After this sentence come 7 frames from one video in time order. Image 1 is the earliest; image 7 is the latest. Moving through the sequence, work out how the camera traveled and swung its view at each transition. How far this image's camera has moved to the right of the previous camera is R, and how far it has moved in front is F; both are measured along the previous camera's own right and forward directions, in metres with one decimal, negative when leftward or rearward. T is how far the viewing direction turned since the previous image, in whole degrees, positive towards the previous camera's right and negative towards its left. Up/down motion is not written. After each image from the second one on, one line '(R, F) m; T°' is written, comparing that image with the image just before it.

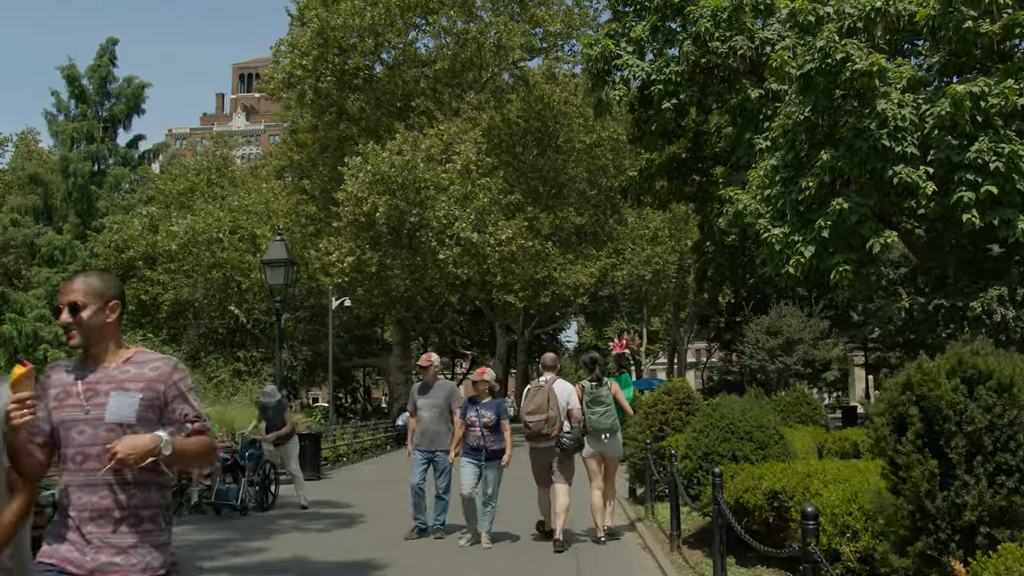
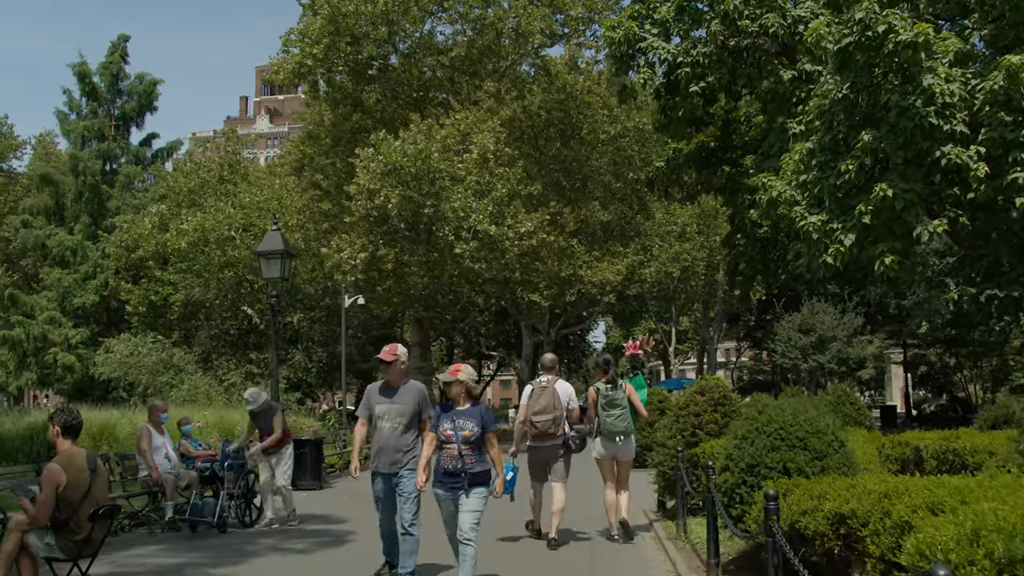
(+0.2, +1.3) m; -2°
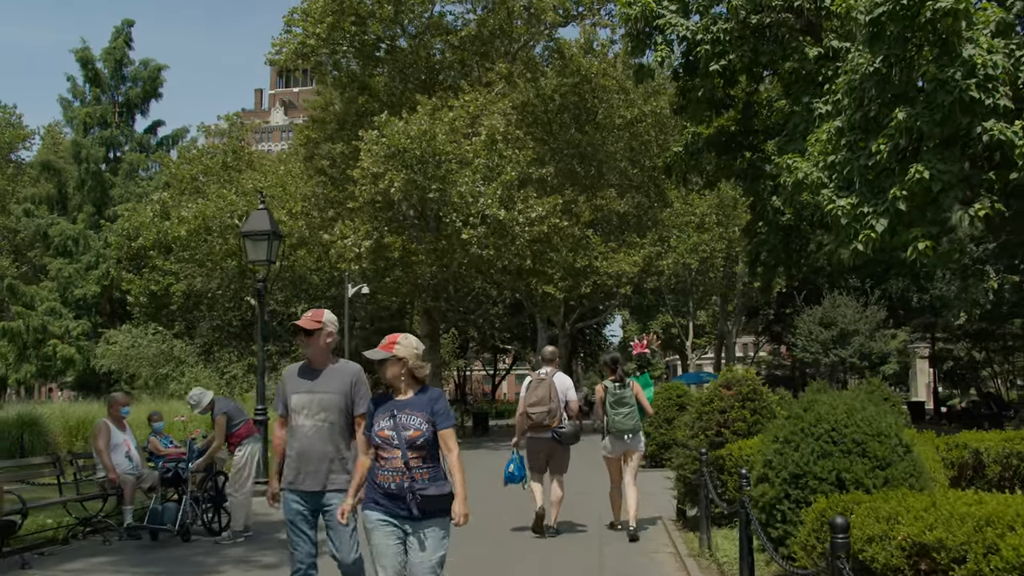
(+0.2, +1.2) m; -1°
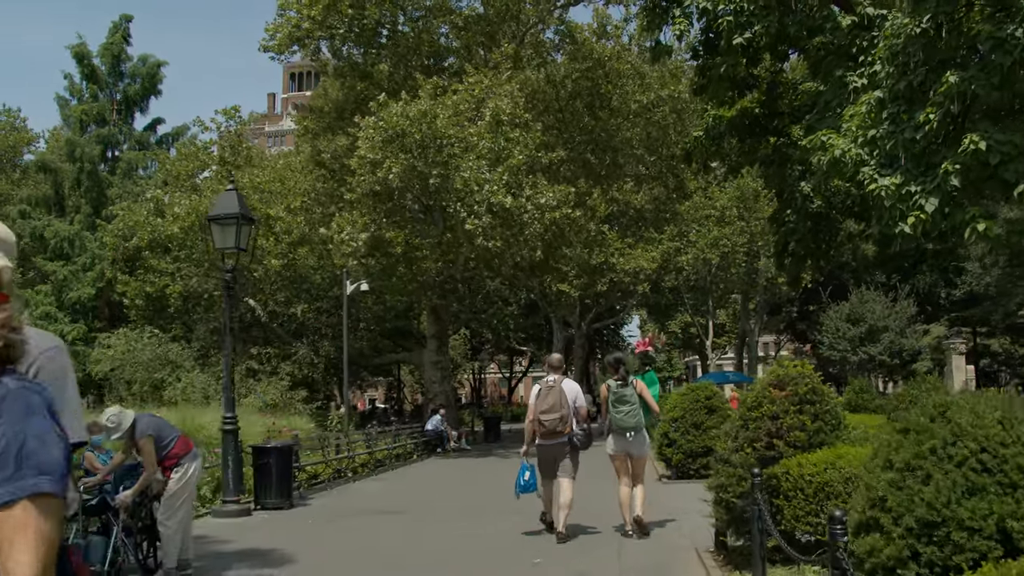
(+0.2, +1.8) m; -1°
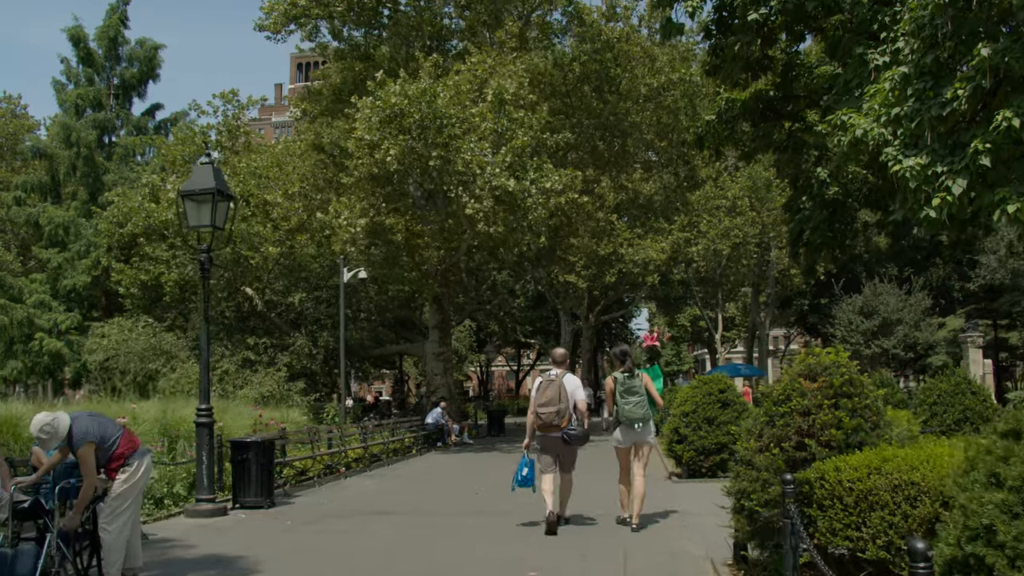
(+0.1, +0.9) m; -1°
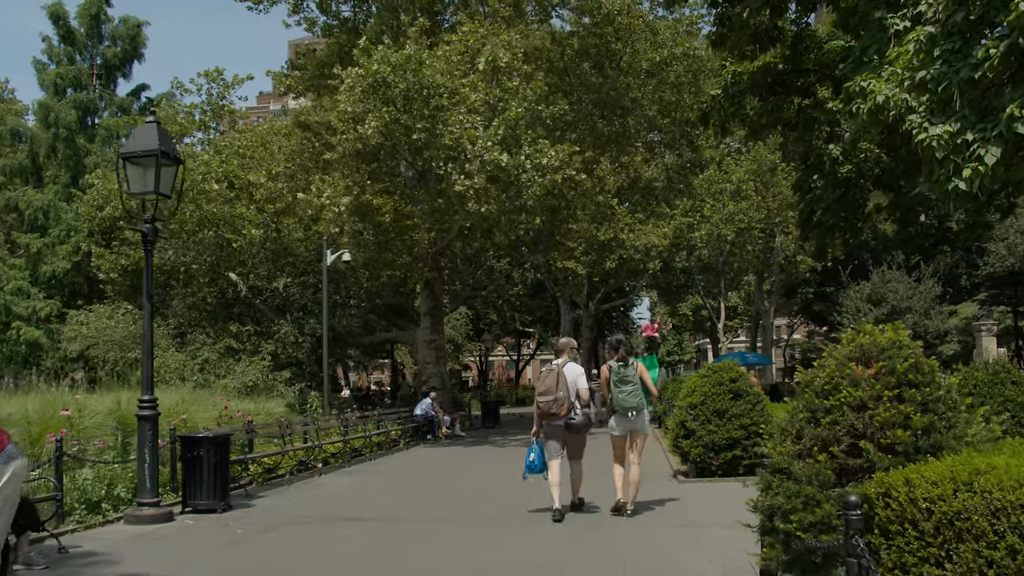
(+0.2, +1.3) m; 0°
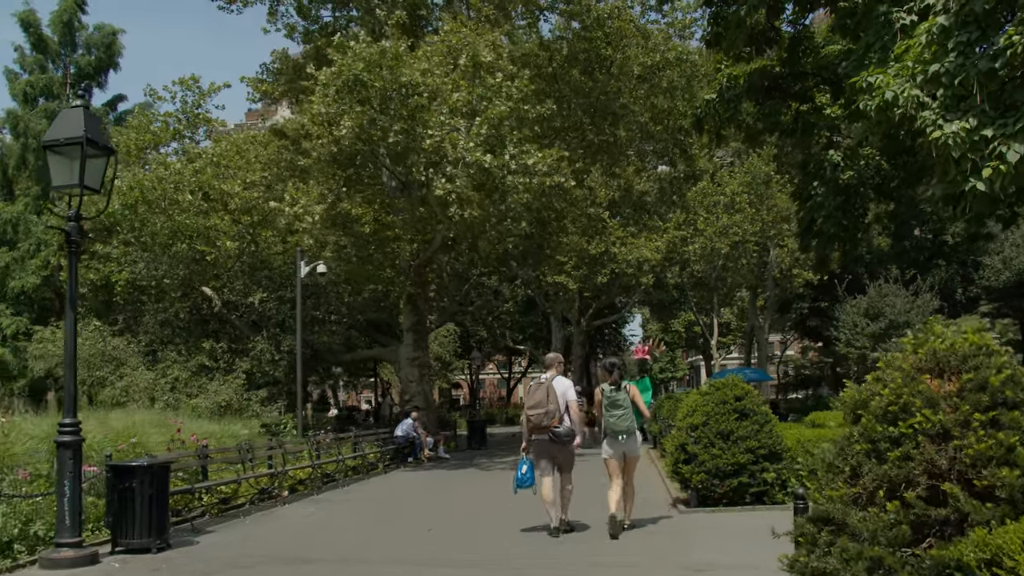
(+0.1, +1.2) m; 0°
